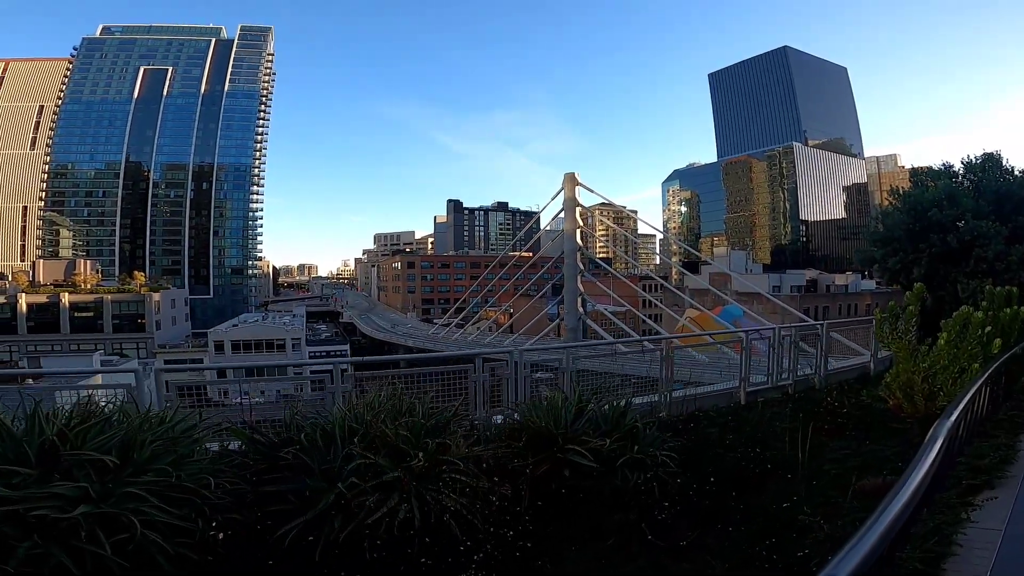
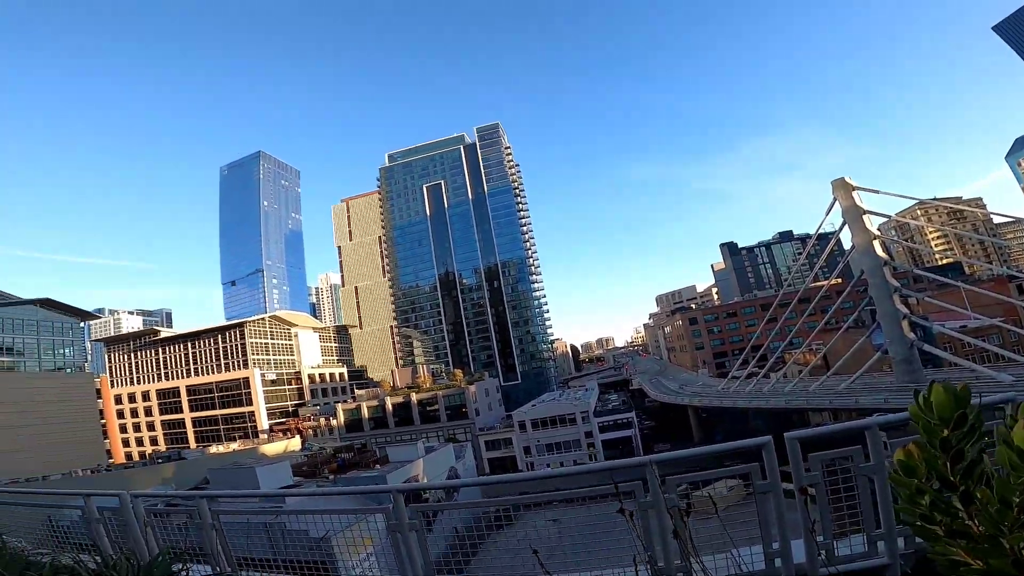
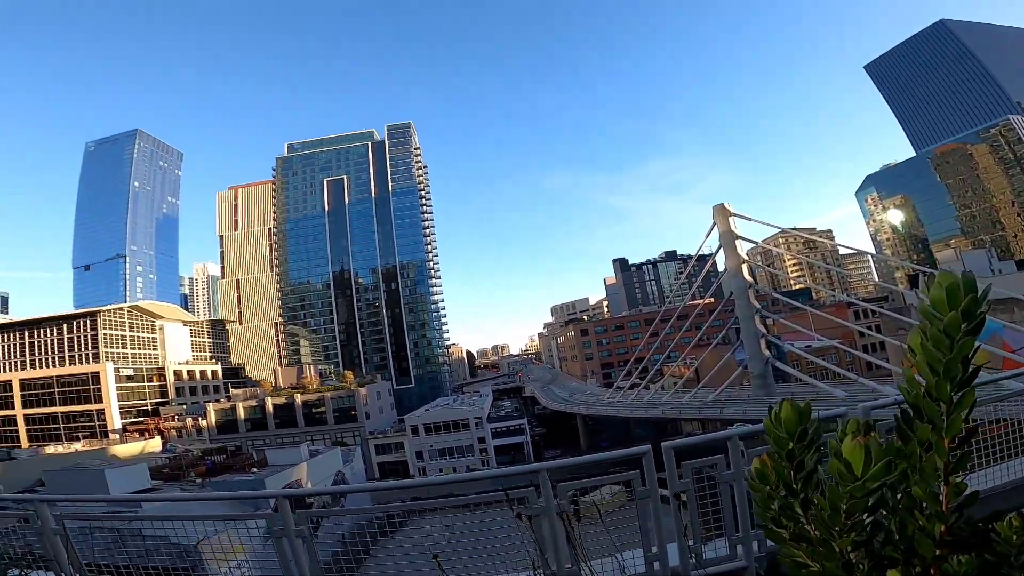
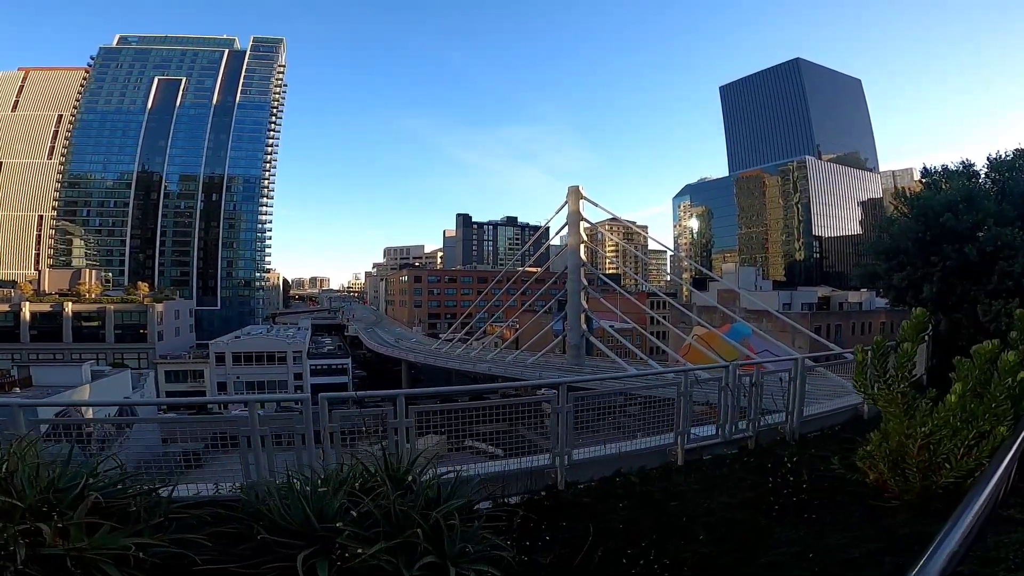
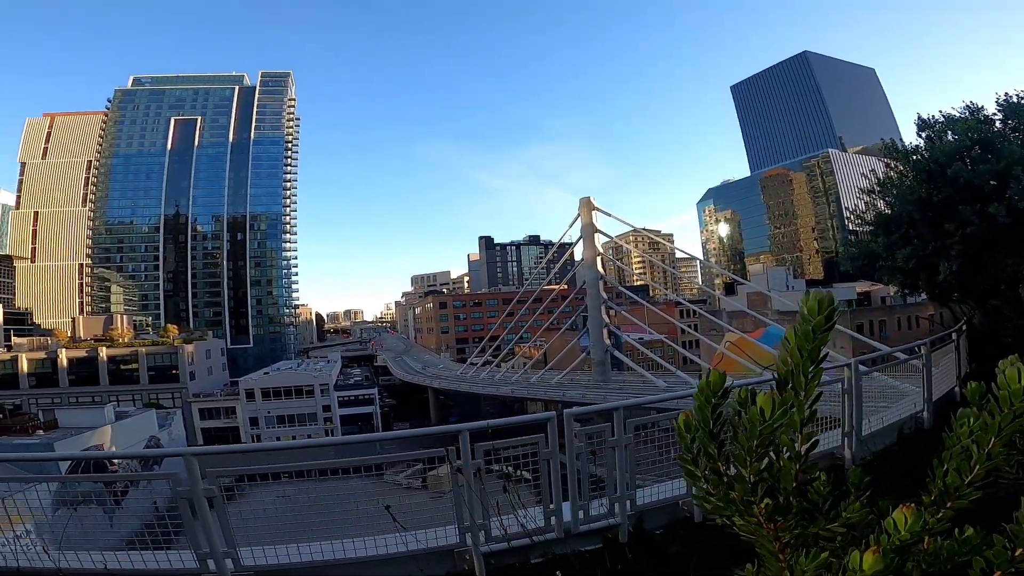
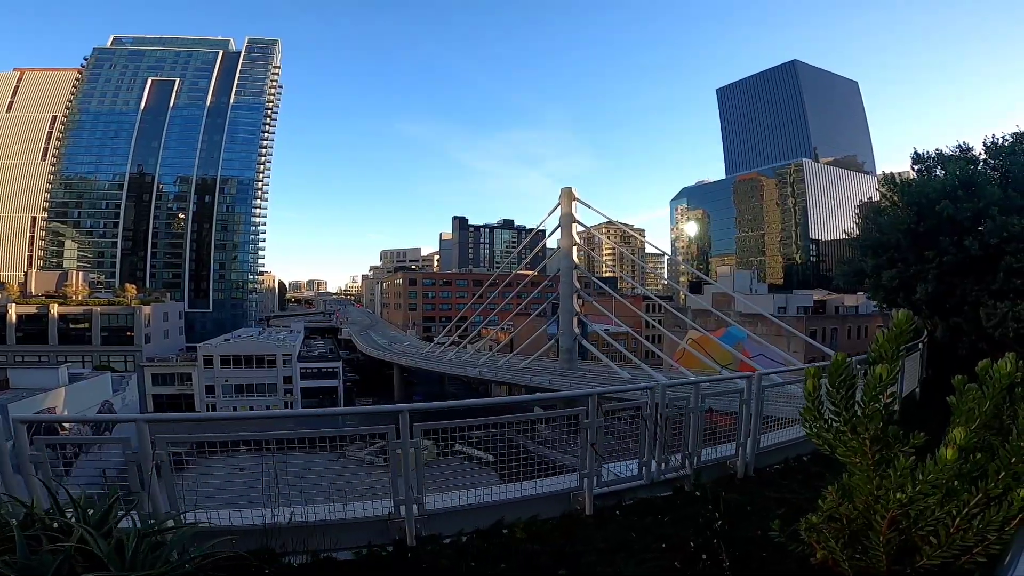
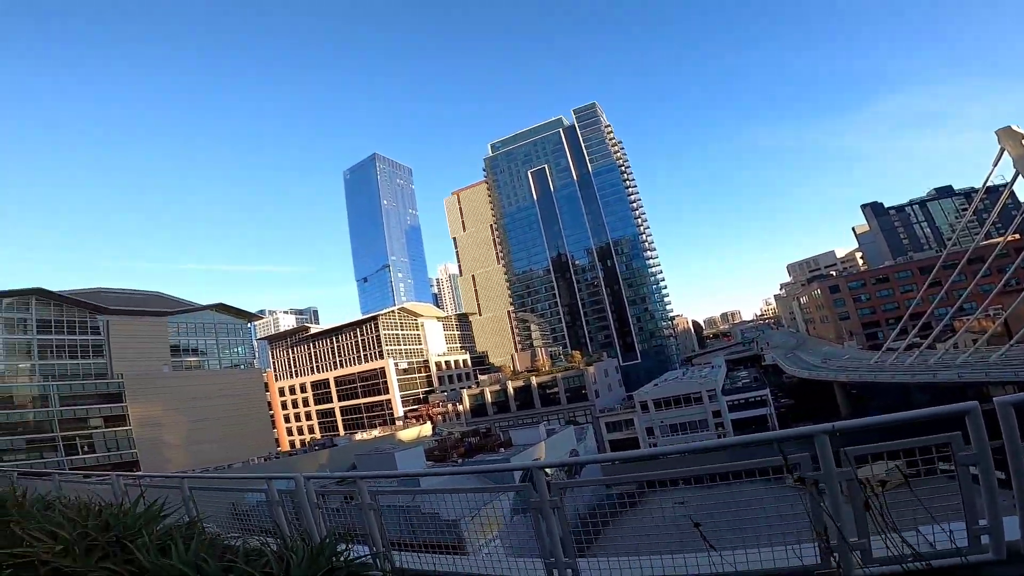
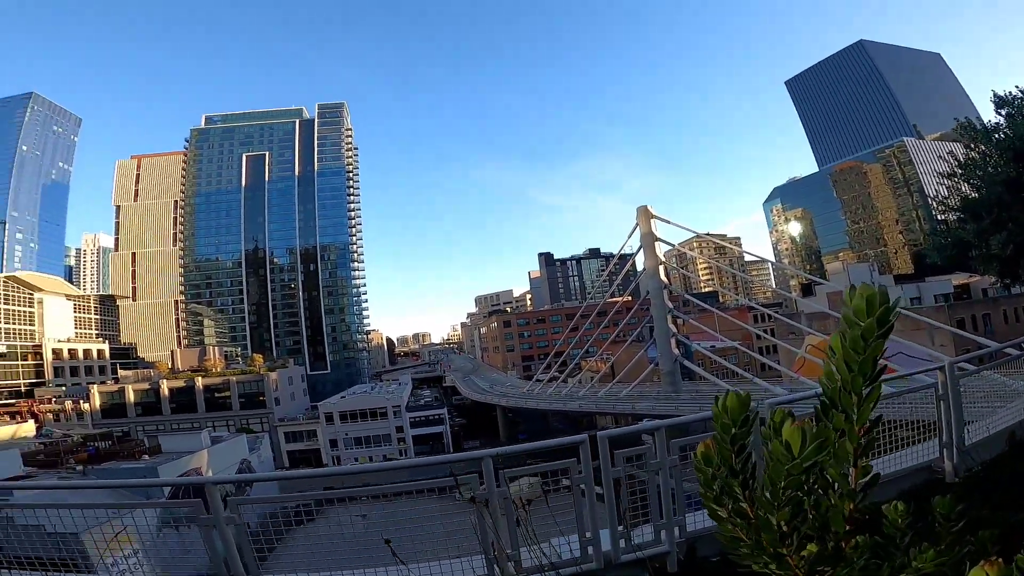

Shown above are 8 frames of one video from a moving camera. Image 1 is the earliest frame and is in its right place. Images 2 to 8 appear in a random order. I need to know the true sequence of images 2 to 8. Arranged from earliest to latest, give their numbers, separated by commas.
4, 6, 5, 8, 3, 2, 7
